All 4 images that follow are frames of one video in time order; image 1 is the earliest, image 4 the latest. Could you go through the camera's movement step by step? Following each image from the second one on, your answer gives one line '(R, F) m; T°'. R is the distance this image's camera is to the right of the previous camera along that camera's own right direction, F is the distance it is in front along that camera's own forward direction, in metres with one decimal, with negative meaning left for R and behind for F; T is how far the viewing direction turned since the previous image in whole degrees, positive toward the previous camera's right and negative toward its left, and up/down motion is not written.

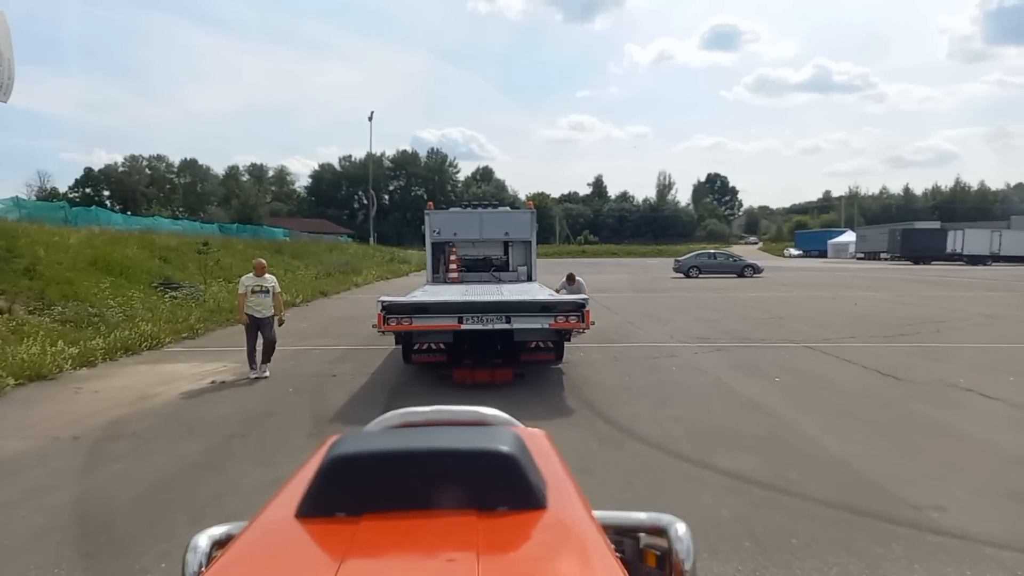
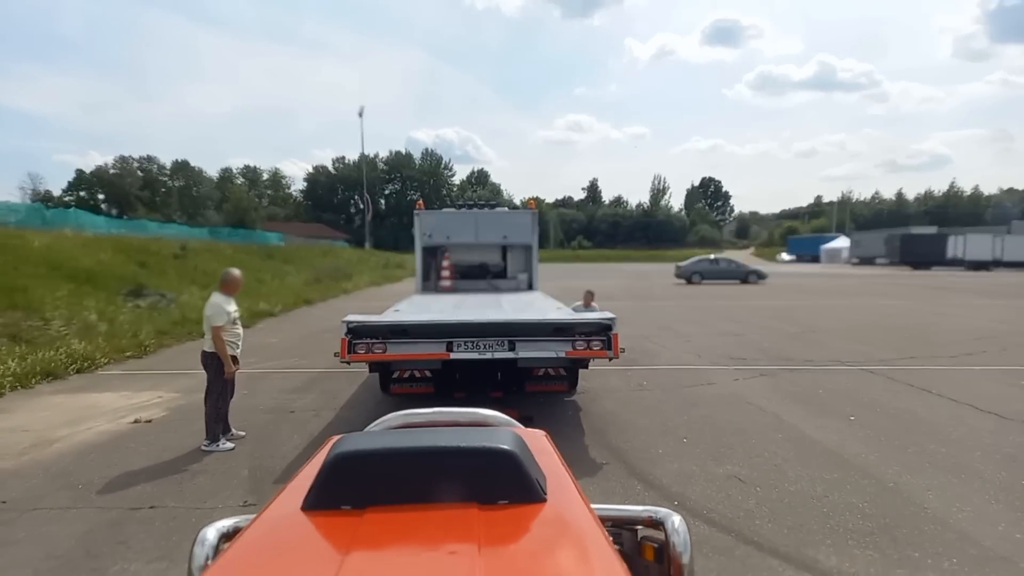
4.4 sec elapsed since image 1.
(-0.1, +1.8) m; 0°
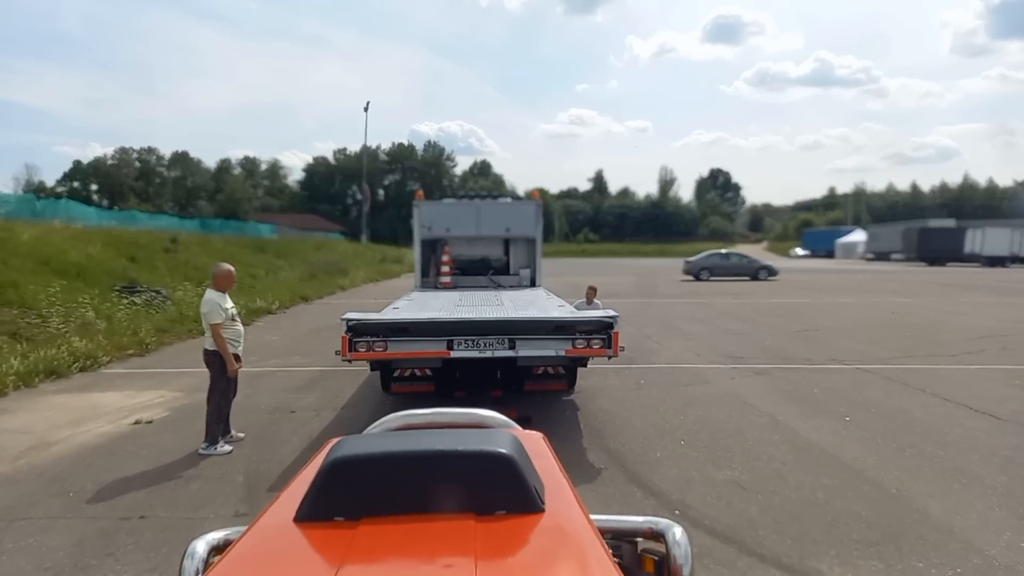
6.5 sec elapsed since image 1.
(0.0, +0.1) m; 0°
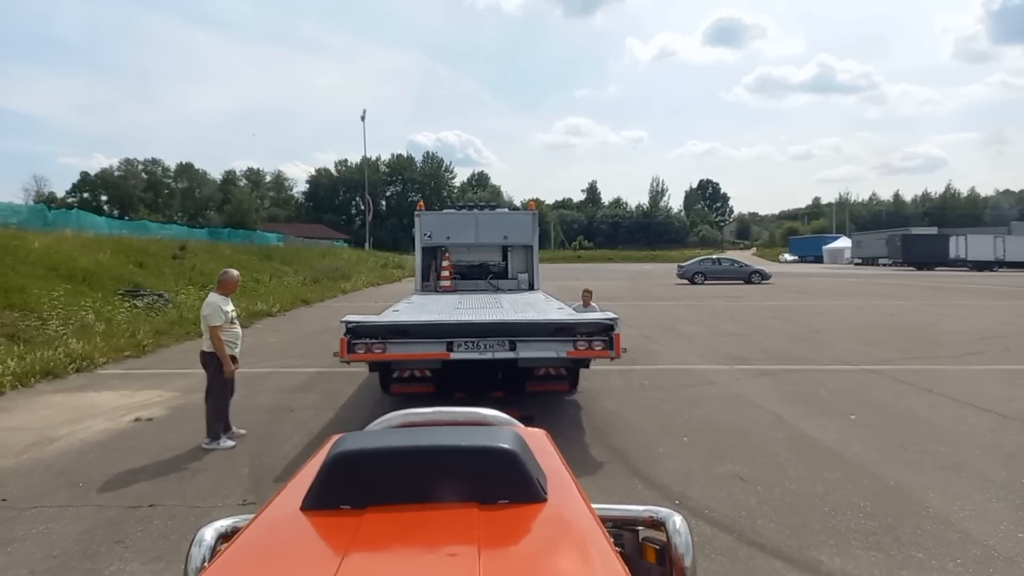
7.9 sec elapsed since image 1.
(0.0, -0.1) m; 0°
